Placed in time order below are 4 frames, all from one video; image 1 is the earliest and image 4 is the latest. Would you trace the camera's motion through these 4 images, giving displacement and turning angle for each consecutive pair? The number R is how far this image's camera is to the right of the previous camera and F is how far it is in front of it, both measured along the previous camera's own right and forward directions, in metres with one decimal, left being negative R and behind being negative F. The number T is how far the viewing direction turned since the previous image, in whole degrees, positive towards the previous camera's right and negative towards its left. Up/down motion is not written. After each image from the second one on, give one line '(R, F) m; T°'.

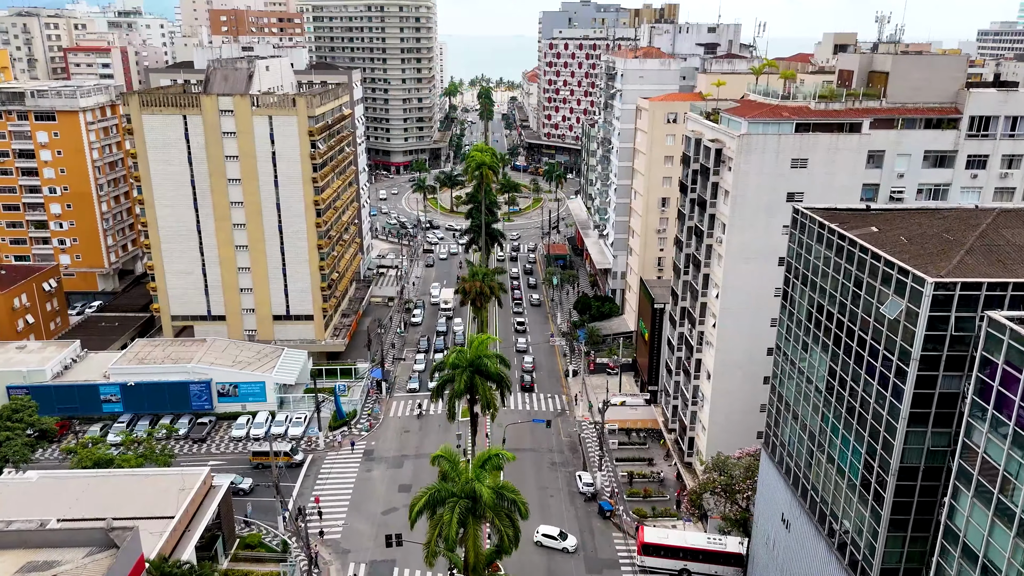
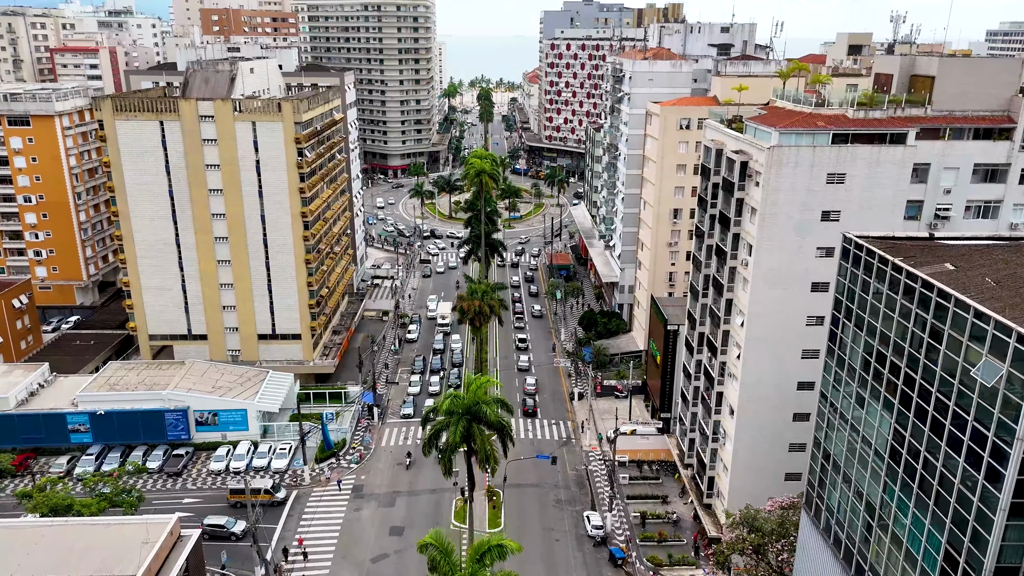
(-0.1, +4.9) m; 0°
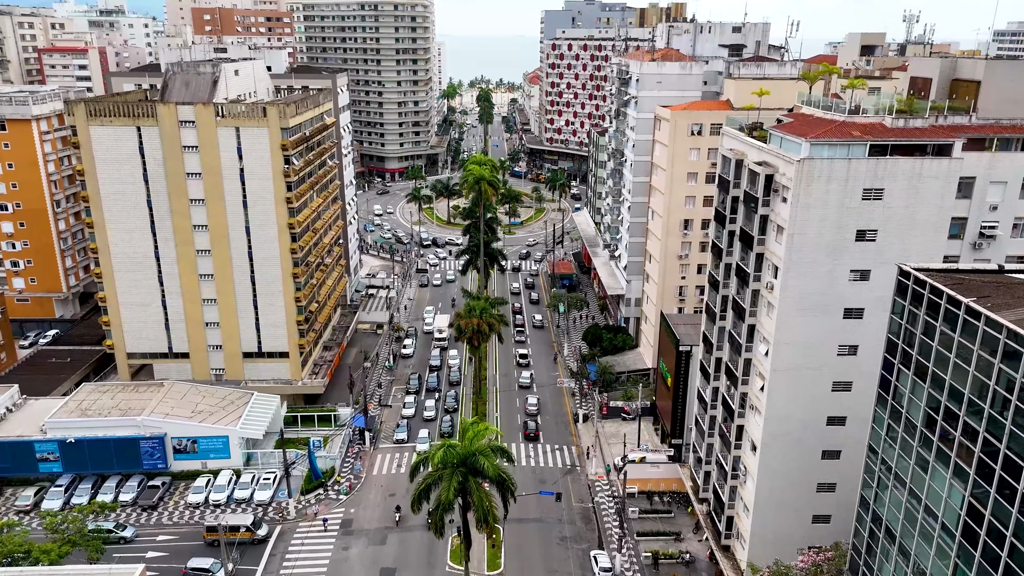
(-0.1, +4.1) m; 0°
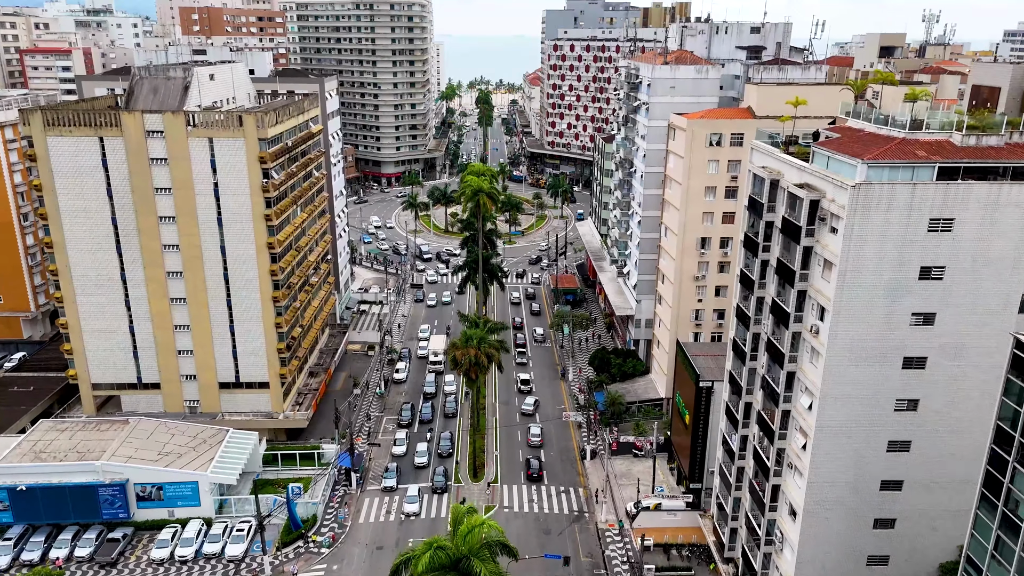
(-0.1, +5.6) m; 0°
